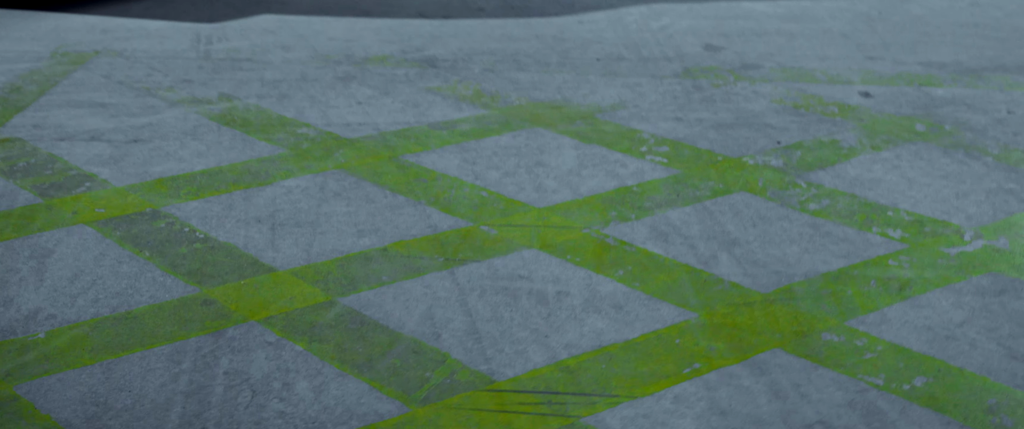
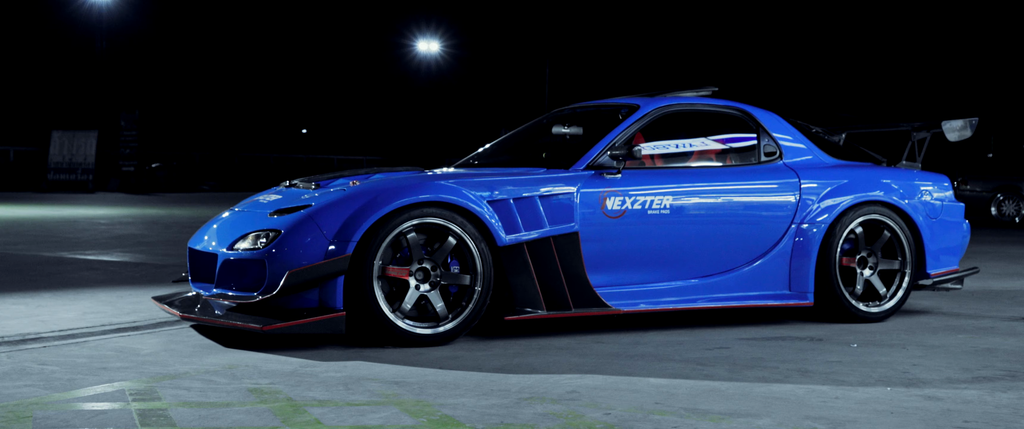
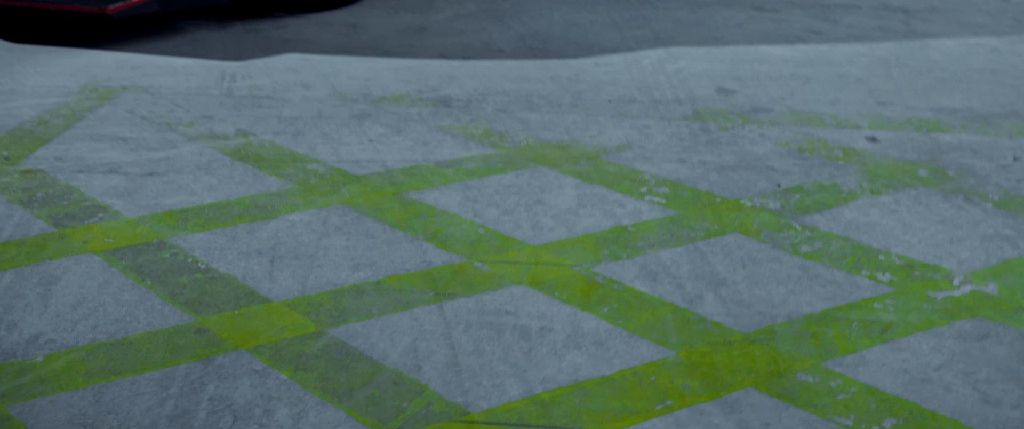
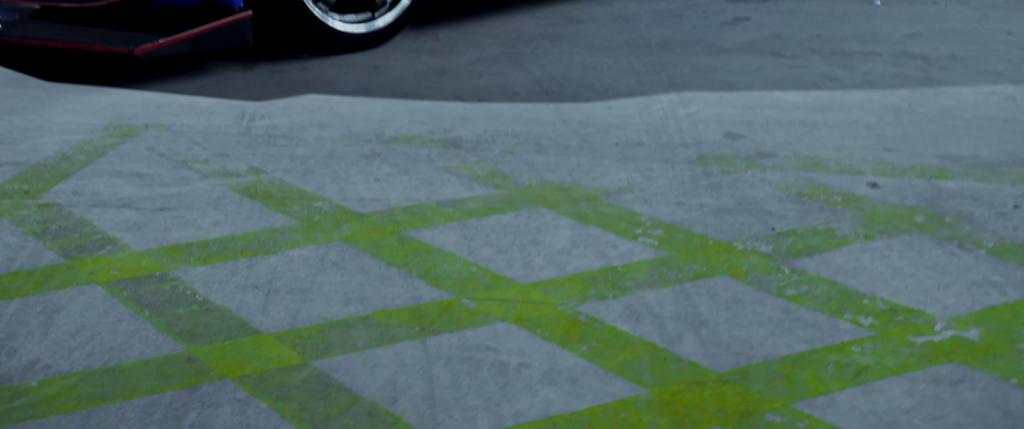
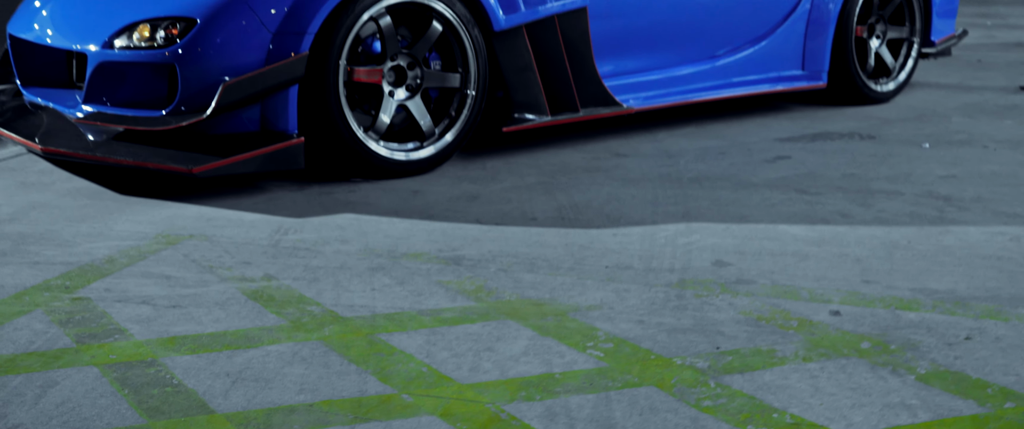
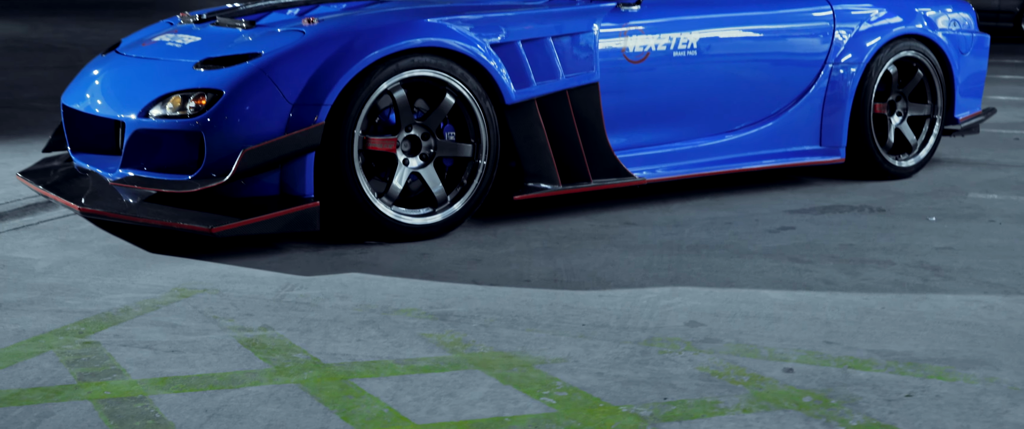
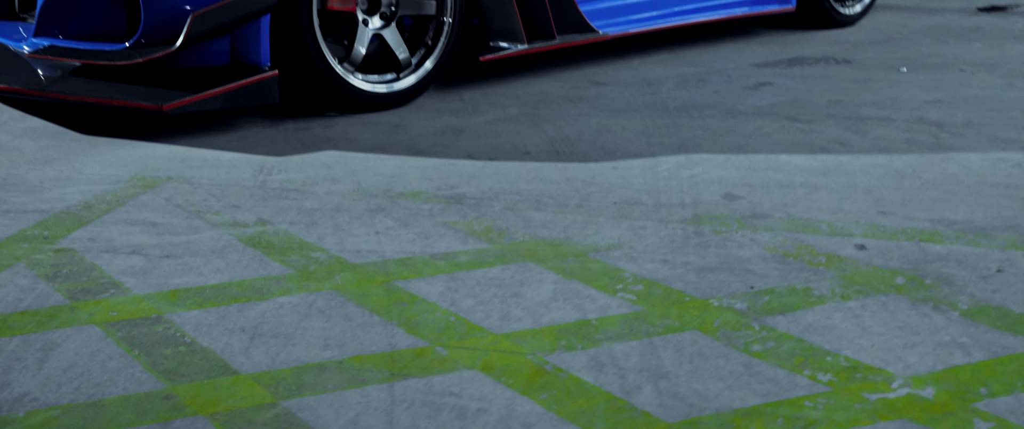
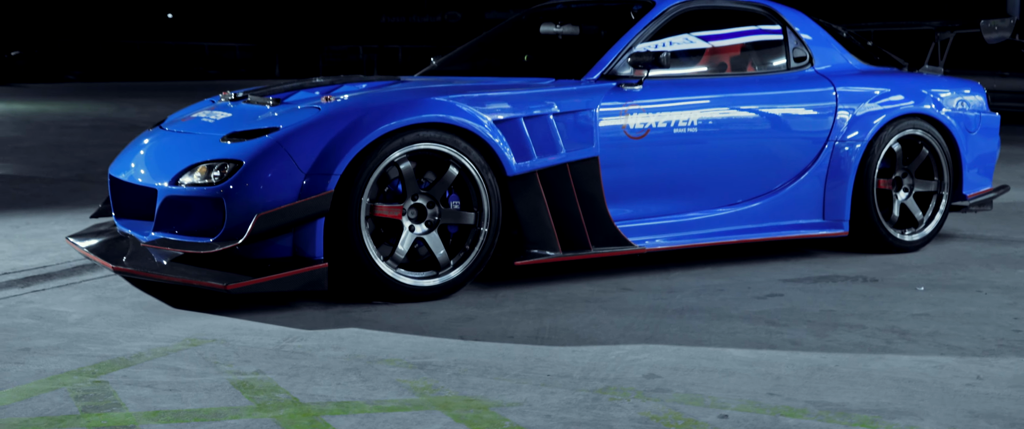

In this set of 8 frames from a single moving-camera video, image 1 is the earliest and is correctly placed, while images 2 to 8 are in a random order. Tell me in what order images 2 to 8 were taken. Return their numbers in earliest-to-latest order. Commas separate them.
3, 4, 7, 5, 6, 8, 2
